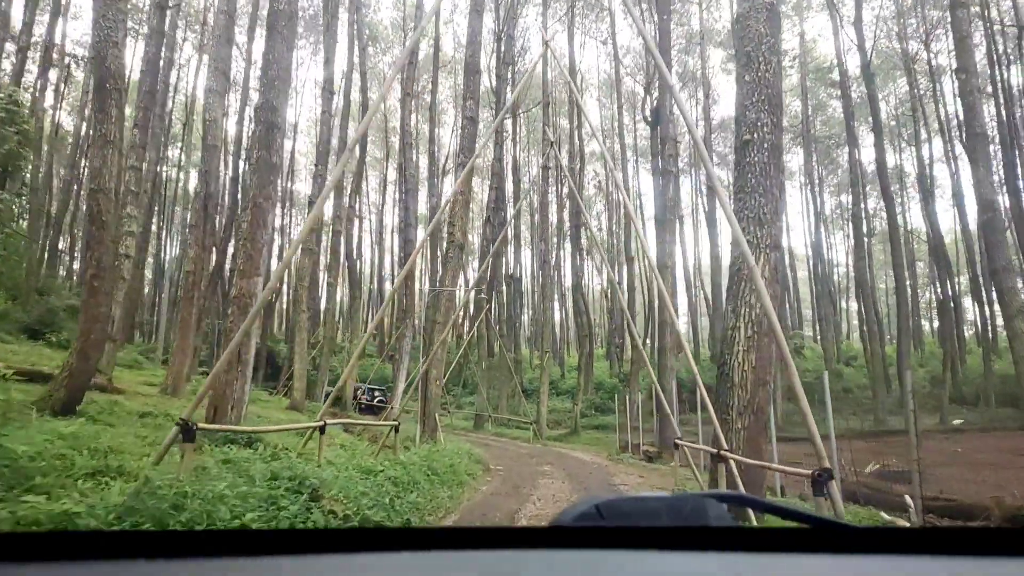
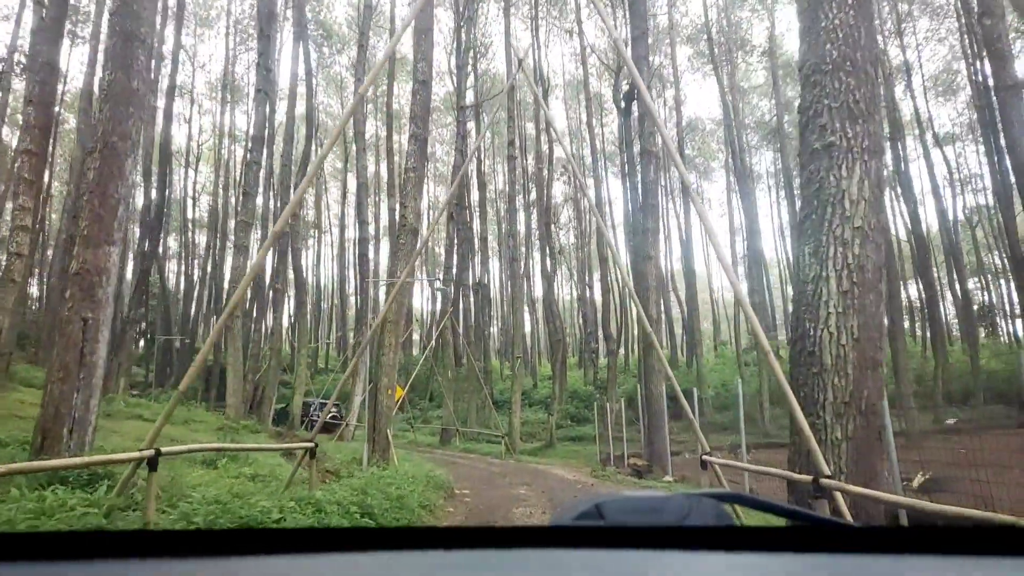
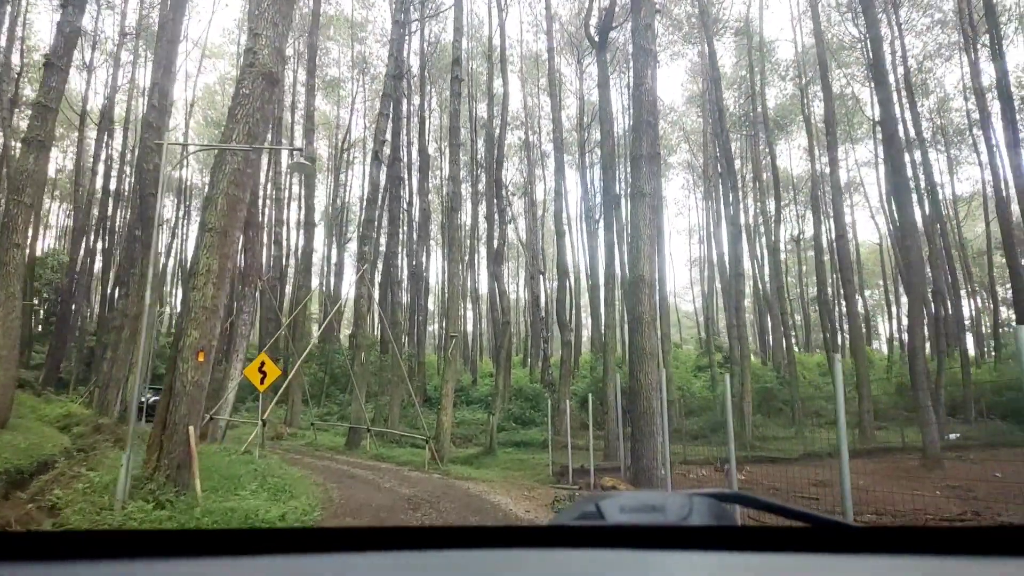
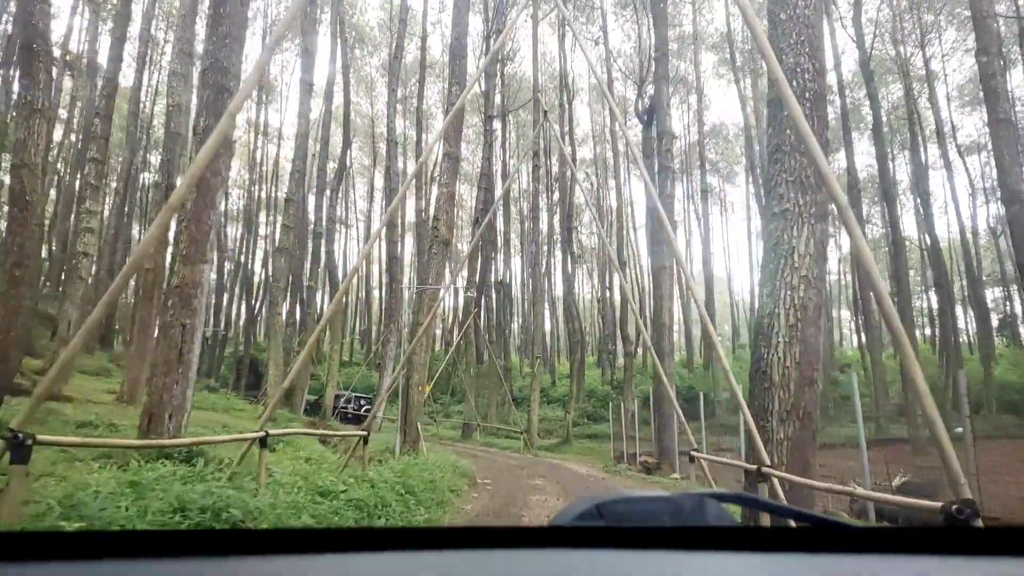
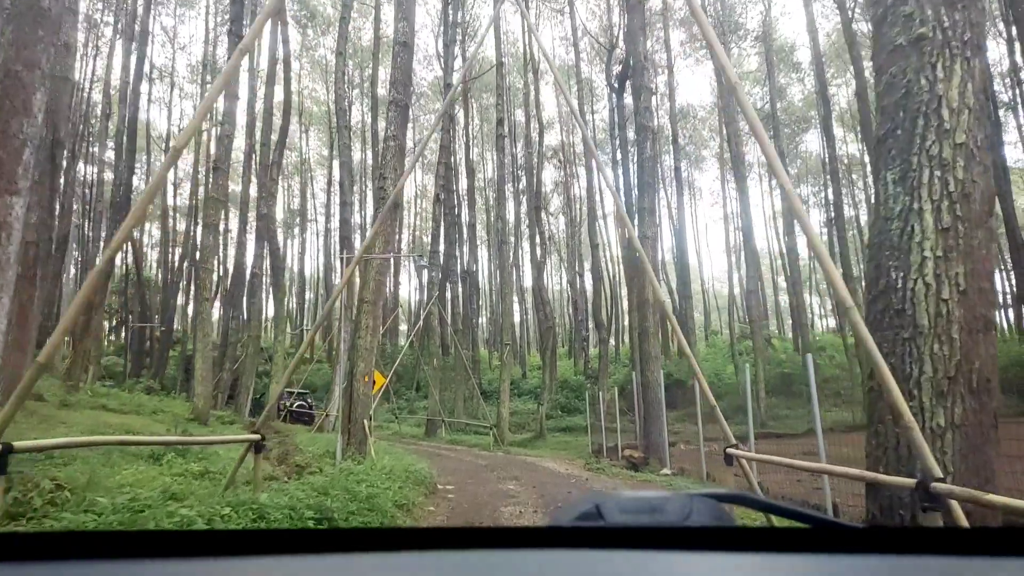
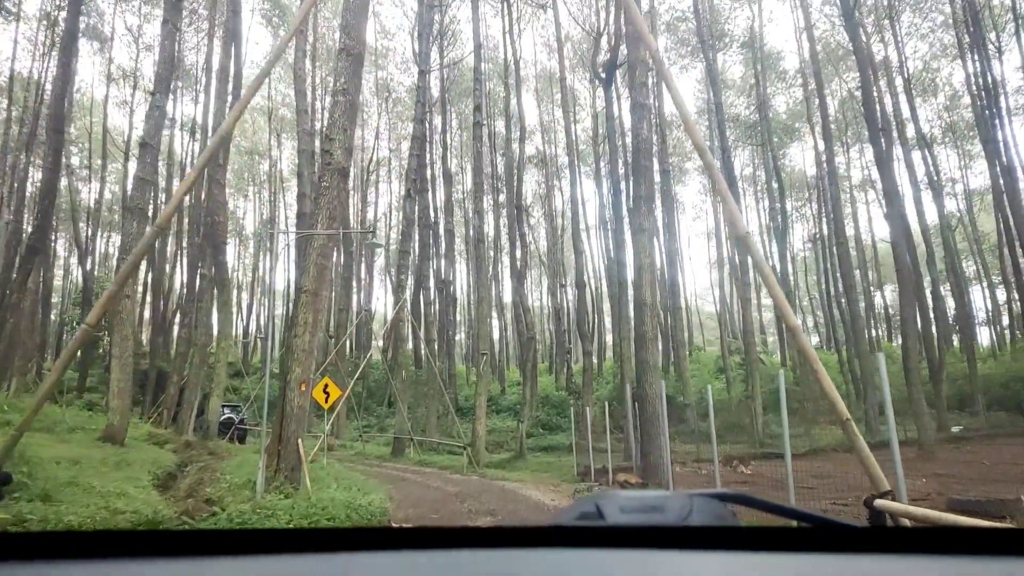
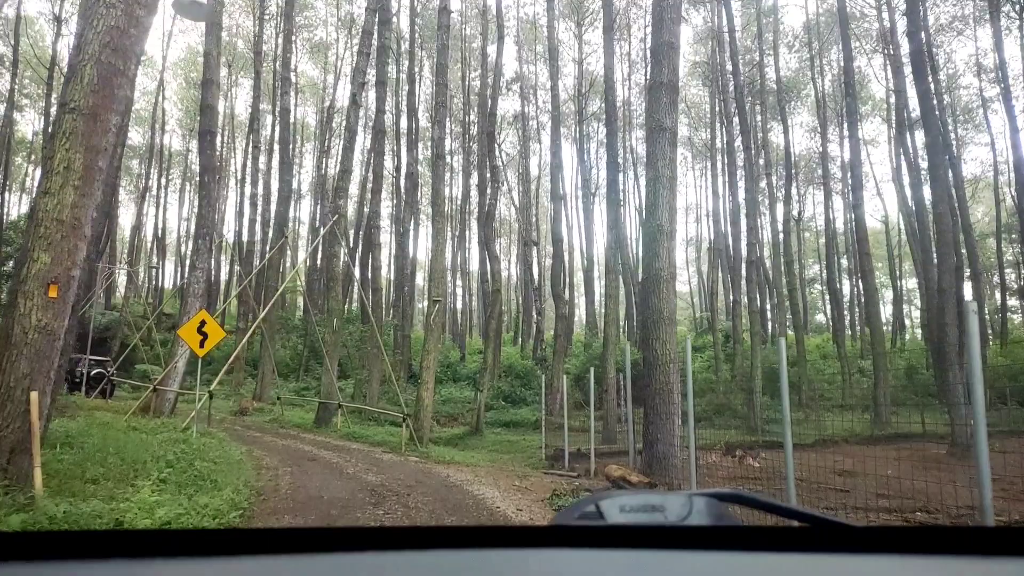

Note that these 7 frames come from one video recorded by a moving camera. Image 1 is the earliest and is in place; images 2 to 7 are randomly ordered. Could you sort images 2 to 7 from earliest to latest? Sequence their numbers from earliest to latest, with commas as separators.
4, 2, 5, 6, 3, 7
